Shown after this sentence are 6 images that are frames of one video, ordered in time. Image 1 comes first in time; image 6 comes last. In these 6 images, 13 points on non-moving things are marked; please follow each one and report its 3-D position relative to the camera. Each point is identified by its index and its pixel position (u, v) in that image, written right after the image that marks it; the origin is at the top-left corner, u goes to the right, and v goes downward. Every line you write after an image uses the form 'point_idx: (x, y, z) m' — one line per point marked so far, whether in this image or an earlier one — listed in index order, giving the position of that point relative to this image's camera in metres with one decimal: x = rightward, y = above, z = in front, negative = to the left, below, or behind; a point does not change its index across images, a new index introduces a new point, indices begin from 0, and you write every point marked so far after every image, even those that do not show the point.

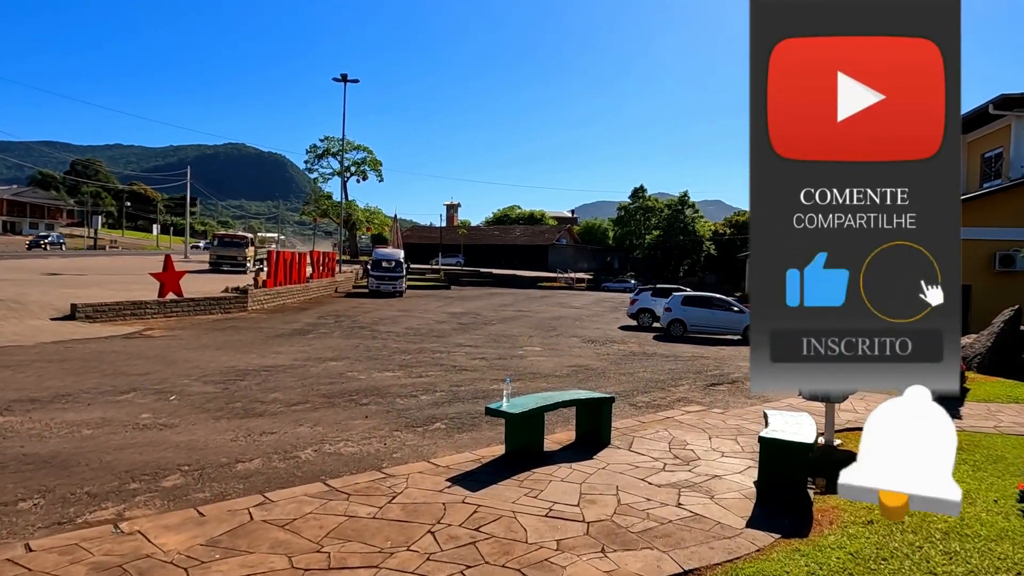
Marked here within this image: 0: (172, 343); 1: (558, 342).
0: (-7.8, -1.2, +15.1) m
1: (+1.3, -1.6, +19.3) m
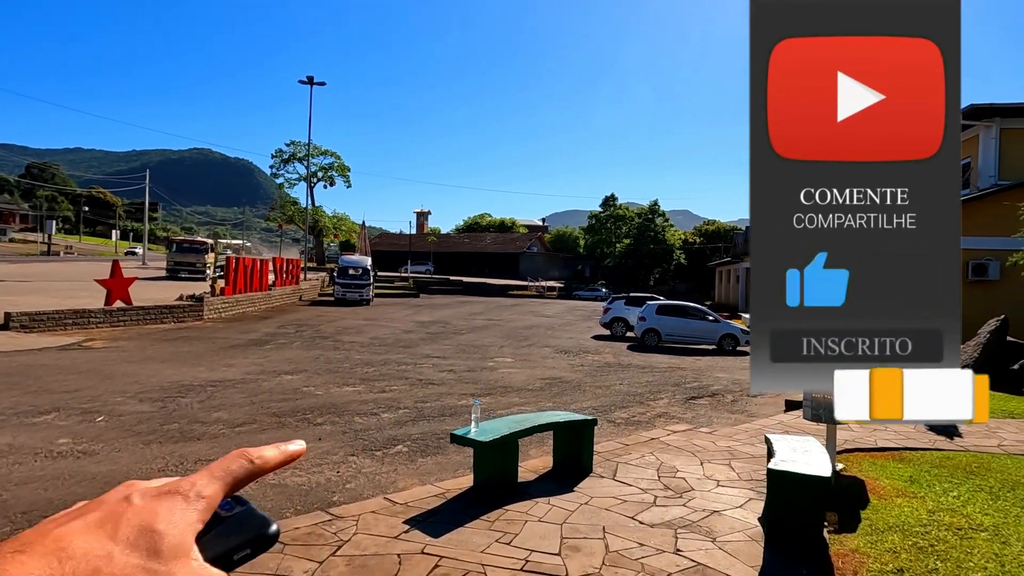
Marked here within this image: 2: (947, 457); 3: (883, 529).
0: (-8.4, -1.4, +13.9) m
1: (+0.5, -1.8, +18.6) m
2: (+4.6, -1.8, +7.1) m
3: (+2.7, -1.8, +4.9) m
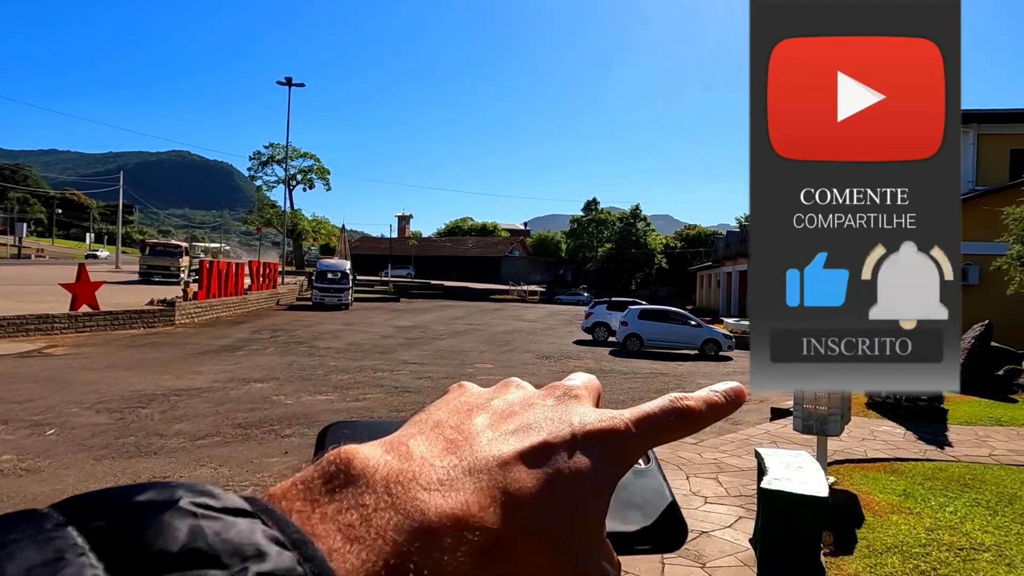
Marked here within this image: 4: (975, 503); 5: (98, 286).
0: (-8.8, -1.5, +13.3) m
1: (0.0, -1.9, +18.2) m
2: (+4.4, -1.9, +6.8) m
3: (+2.5, -1.8, +4.6) m
4: (+4.1, -1.9, +5.8) m
5: (-11.8, 0.0, +18.9) m
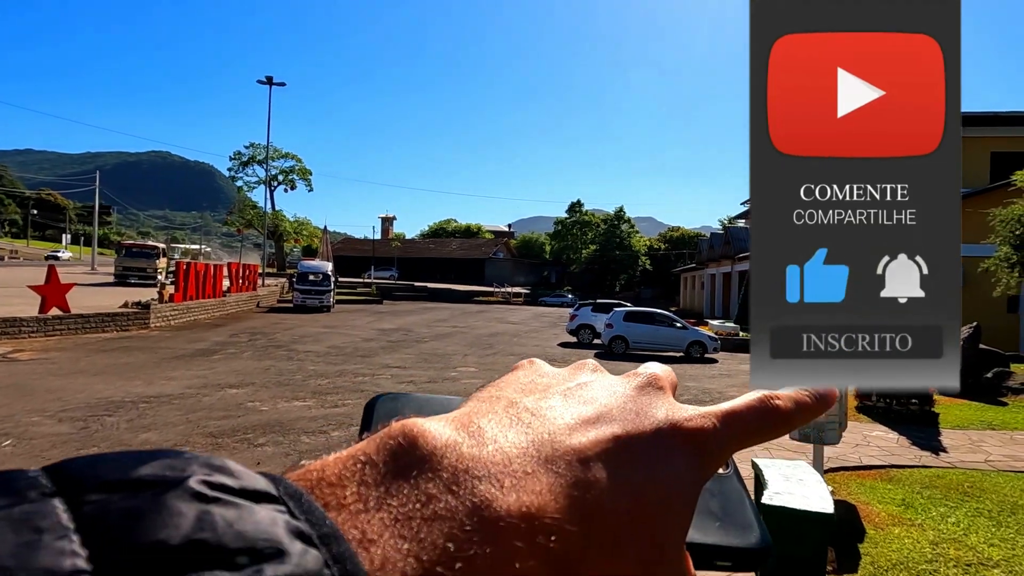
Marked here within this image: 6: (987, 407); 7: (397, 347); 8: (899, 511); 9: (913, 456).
0: (-9.1, -1.5, +12.8) m
1: (-0.5, -2.0, +17.9) m
2: (+4.3, -1.9, +6.6) m
3: (+2.4, -1.8, +4.3) m
4: (+3.9, -1.9, +5.6) m
5: (-12.2, 0.0, +18.3) m
6: (+7.5, -1.9, +10.5) m
7: (-3.5, -1.8, +19.9) m
8: (+3.3, -1.9, +5.6) m
9: (+4.5, -1.9, +7.5) m
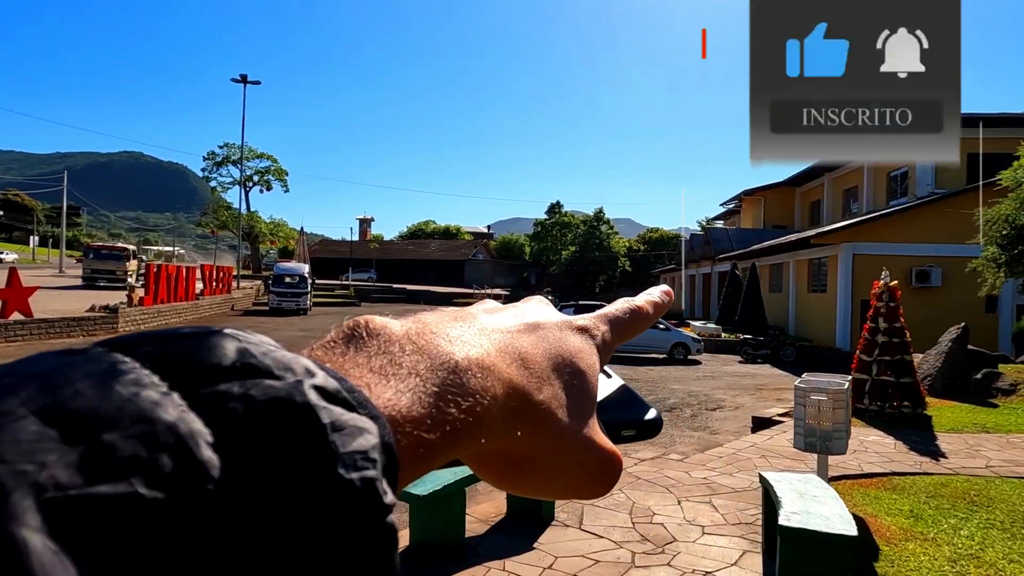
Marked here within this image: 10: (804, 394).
0: (-9.4, -1.6, +12.2) m
1: (-0.9, -2.0, +17.5) m
2: (+4.1, -1.9, +6.4) m
3: (+2.4, -1.8, +4.0) m
4: (+3.8, -1.9, +5.3) m
5: (-12.7, -0.1, +17.5) m
6: (+7.2, -1.9, +10.3) m
7: (-4.0, -1.8, +19.5) m
8: (+3.2, -1.9, +5.3) m
9: (+4.4, -1.9, +7.3) m
10: (+2.4, -0.9, +5.5) m
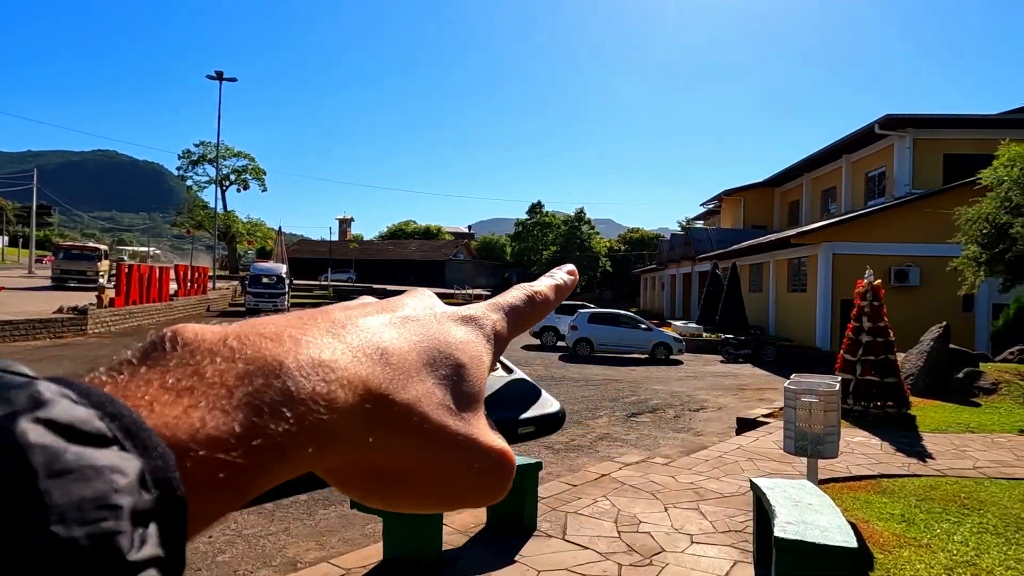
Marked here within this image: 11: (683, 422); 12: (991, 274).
0: (-9.8, -1.6, +11.6) m
1: (-1.4, -2.0, +17.2) m
2: (+4.0, -1.9, +6.3) m
3: (+2.3, -1.8, +3.9) m
4: (+3.7, -1.9, +5.2) m
5: (-13.2, -0.1, +16.9) m
6: (+7.0, -1.9, +10.3) m
7: (-4.5, -1.8, +19.1) m
8: (+3.0, -1.9, +5.2) m
9: (+4.2, -1.9, +7.2) m
10: (+2.2, -0.9, +5.3) m
11: (+2.9, -2.3, +11.3) m
12: (+8.7, +0.3, +12.0) m
